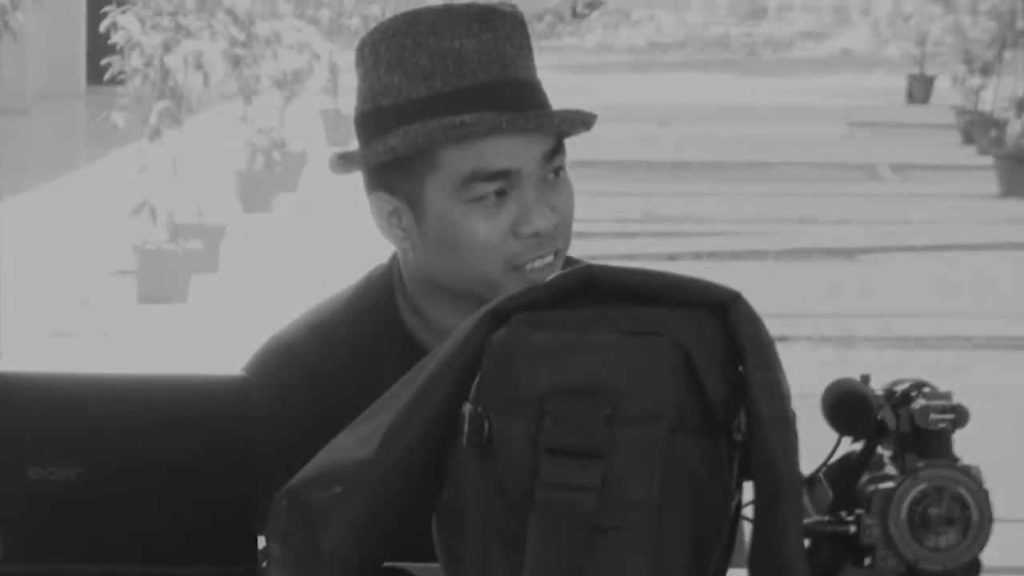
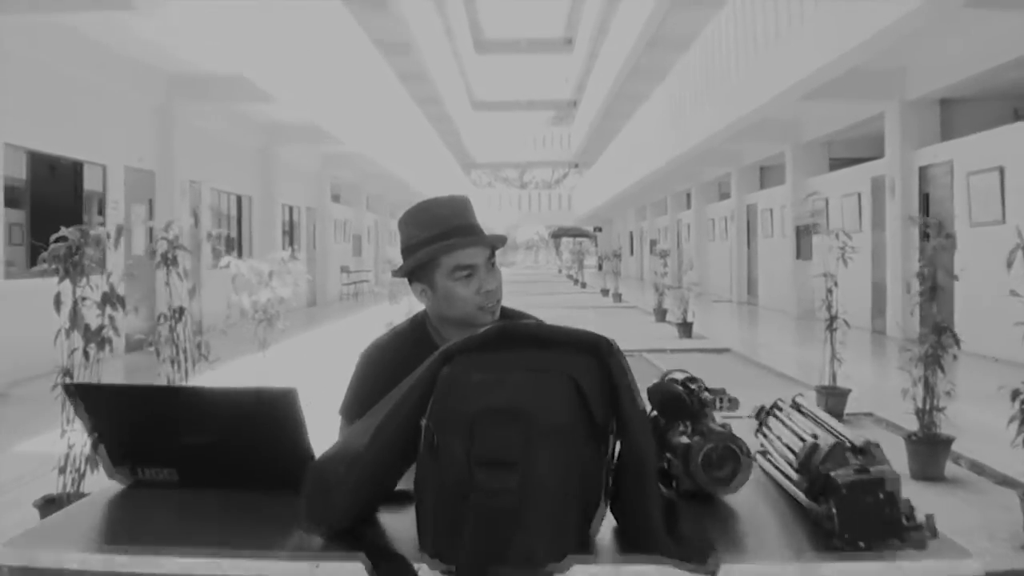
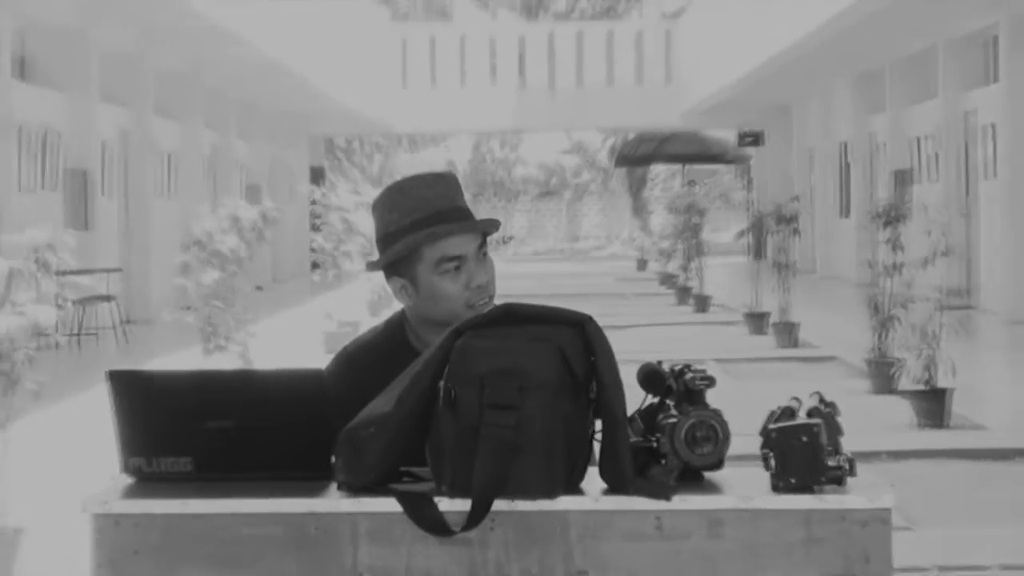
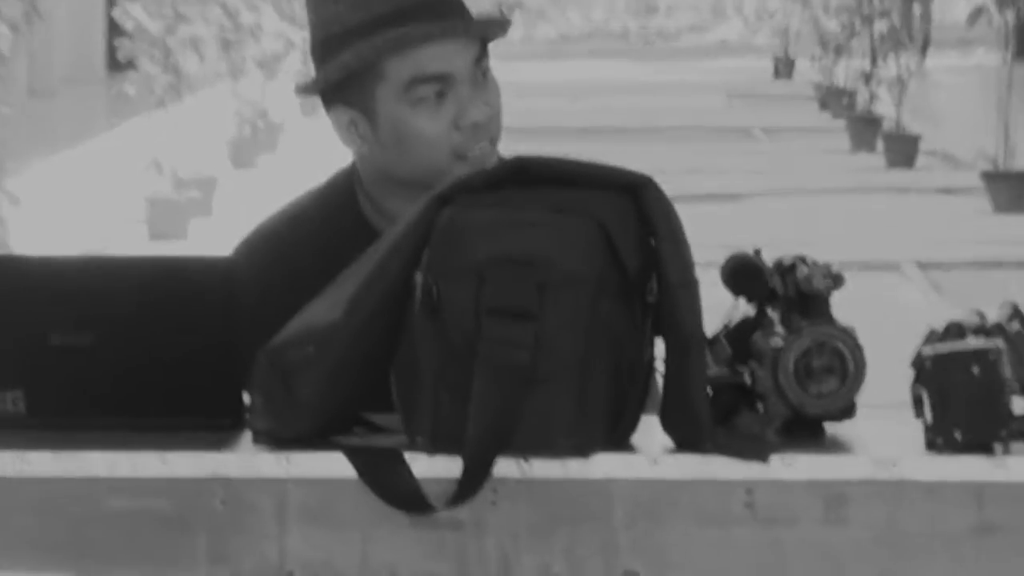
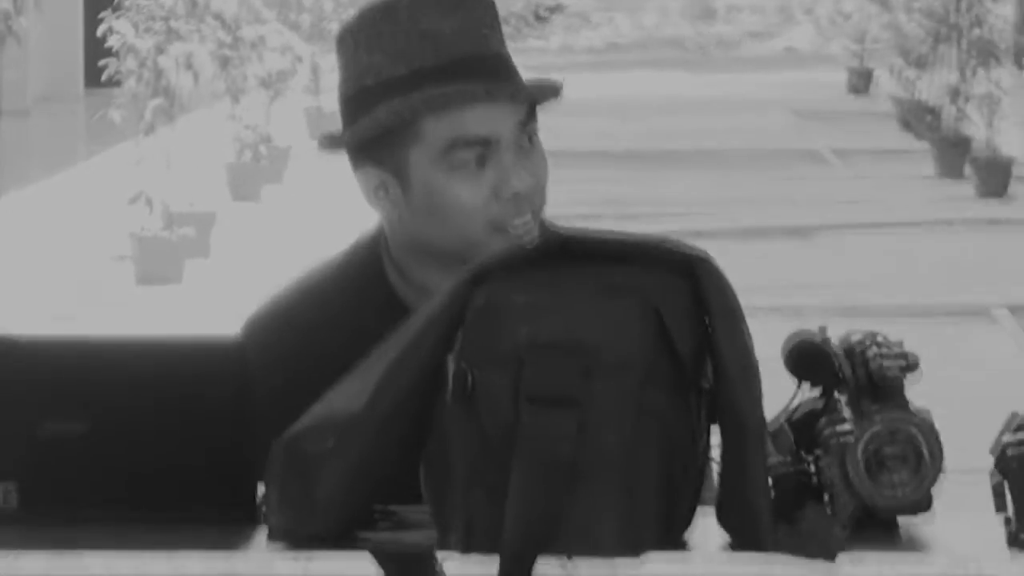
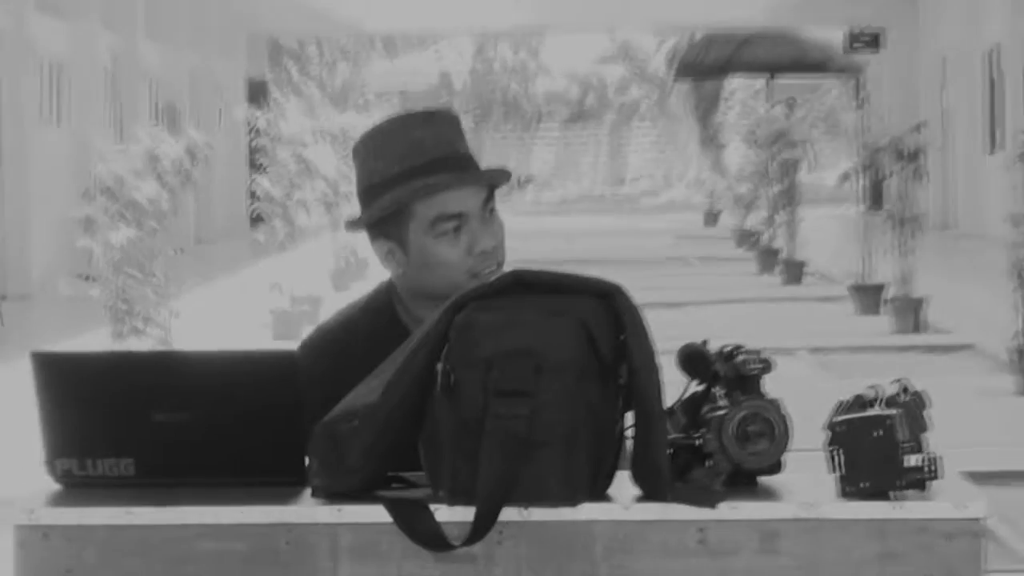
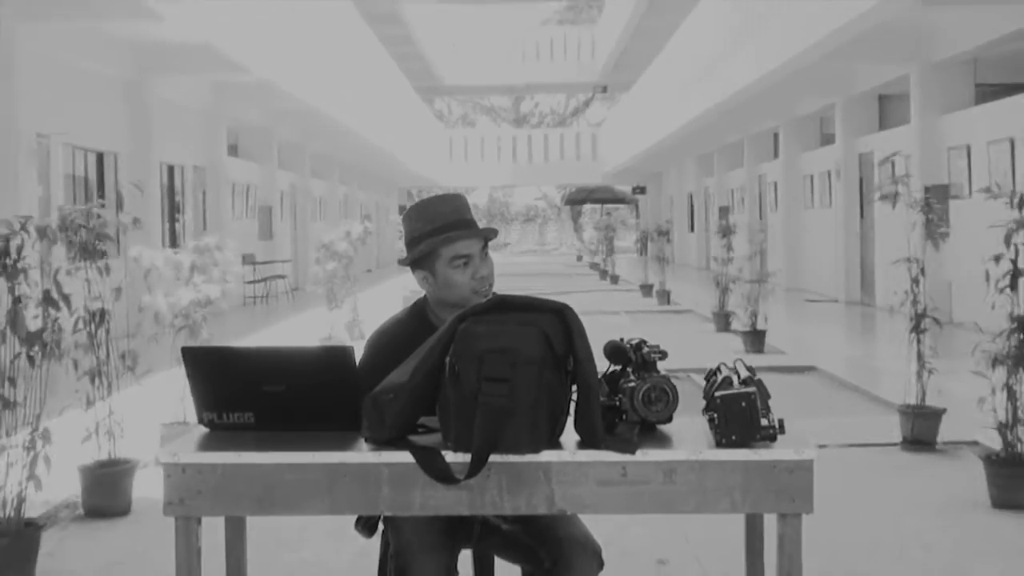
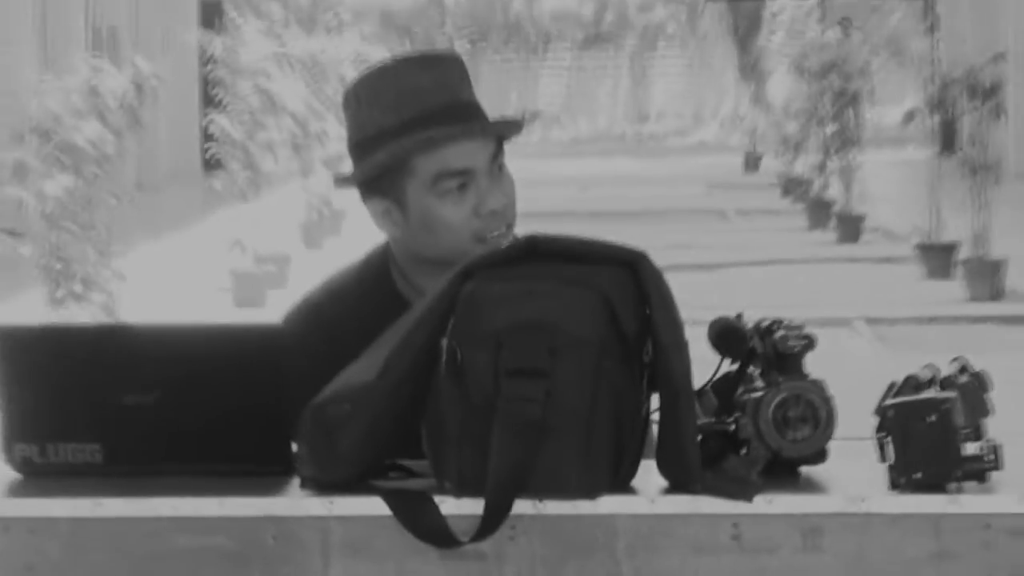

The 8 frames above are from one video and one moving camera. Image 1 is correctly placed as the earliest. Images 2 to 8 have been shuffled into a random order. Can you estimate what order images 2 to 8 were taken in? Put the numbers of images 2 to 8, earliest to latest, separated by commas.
5, 4, 8, 6, 3, 7, 2
